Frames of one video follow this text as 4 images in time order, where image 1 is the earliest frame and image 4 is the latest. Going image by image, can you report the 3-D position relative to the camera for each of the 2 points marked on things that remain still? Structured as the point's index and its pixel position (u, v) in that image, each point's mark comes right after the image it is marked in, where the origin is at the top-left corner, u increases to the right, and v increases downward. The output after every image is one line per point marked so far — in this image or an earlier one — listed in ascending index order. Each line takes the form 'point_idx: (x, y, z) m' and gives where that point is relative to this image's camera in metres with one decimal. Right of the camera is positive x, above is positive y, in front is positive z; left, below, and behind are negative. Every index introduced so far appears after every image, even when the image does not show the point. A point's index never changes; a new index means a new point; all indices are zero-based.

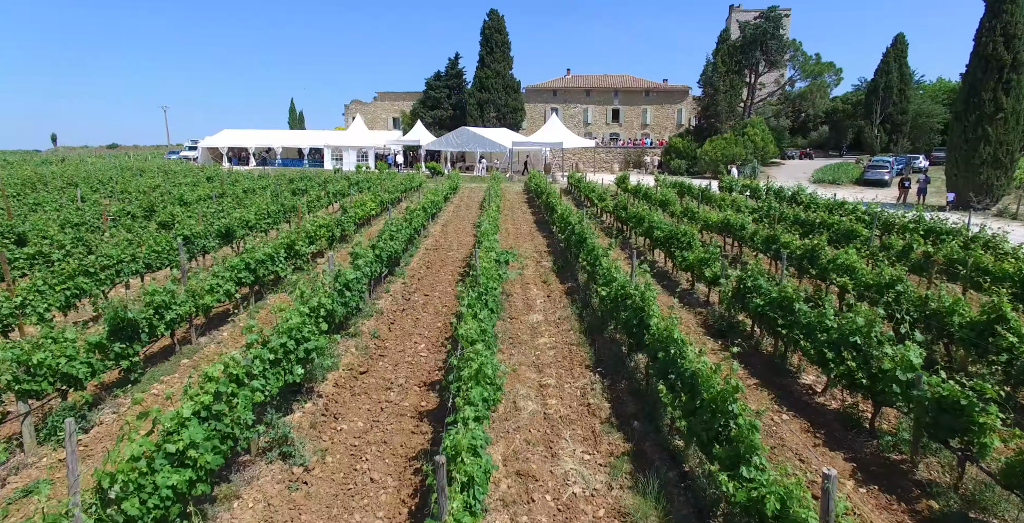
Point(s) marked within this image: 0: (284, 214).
0: (-6.0, +1.3, +14.2) m
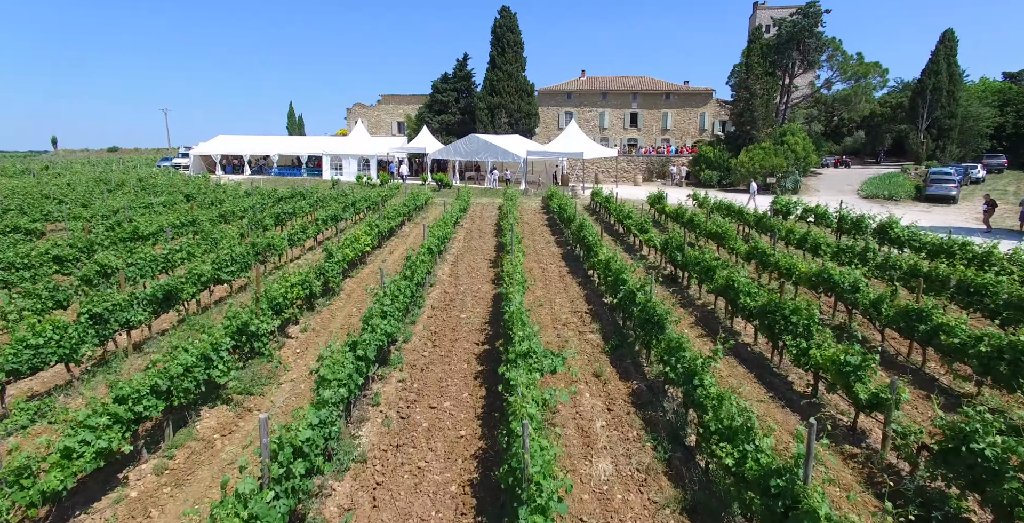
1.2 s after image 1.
0: (-5.5, +0.1, +11.5) m
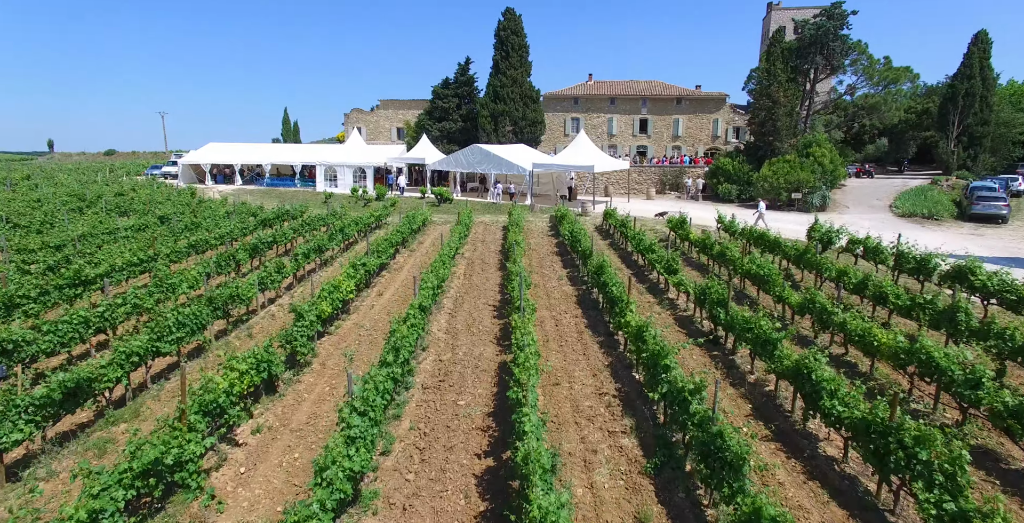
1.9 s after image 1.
0: (-5.3, -0.9, +9.6) m
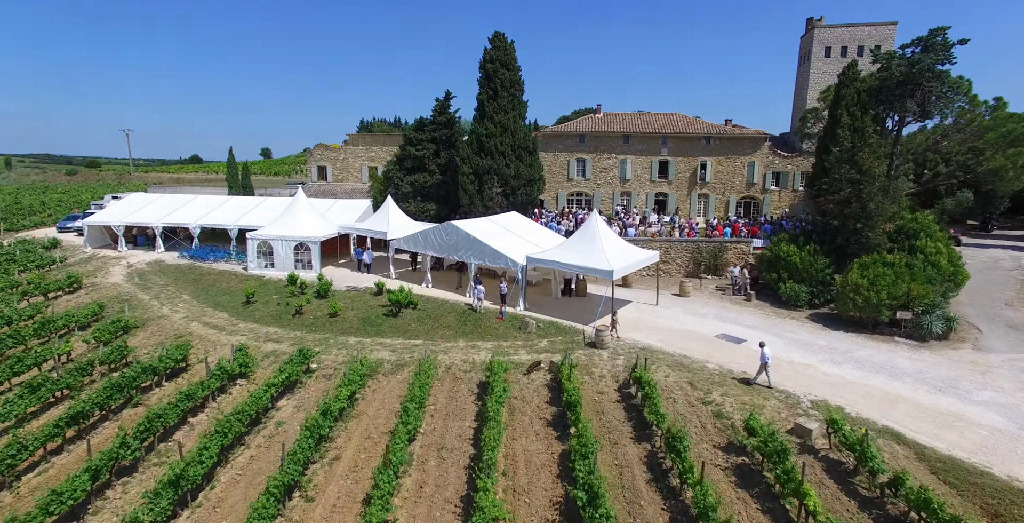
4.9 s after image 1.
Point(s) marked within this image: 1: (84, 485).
0: (-5.8, -5.6, +2.1) m
1: (-7.3, -3.9, +9.0) m
